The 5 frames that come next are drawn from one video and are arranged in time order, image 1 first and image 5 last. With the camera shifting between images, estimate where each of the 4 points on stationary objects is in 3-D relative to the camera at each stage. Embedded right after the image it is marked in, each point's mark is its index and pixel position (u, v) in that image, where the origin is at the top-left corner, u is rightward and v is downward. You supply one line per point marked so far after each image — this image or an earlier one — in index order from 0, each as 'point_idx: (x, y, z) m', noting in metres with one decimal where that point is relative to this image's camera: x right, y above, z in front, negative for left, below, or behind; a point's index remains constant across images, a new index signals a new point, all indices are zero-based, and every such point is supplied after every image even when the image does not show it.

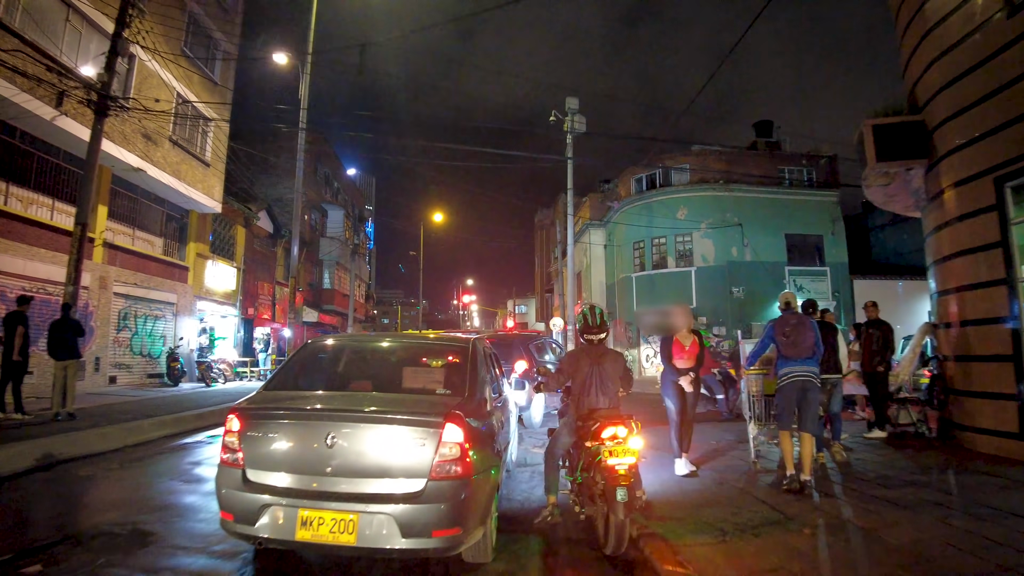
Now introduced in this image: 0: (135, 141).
0: (-9.5, +3.7, +14.0) m
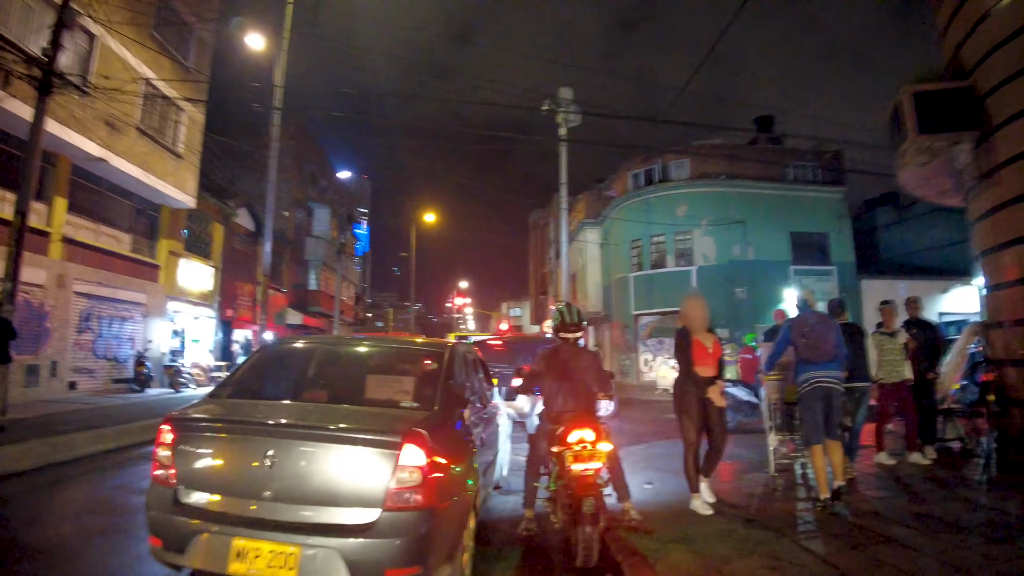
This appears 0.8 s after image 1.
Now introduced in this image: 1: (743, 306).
0: (-9.7, +3.7, +13.0) m
1: (+8.3, -0.7, +19.8) m
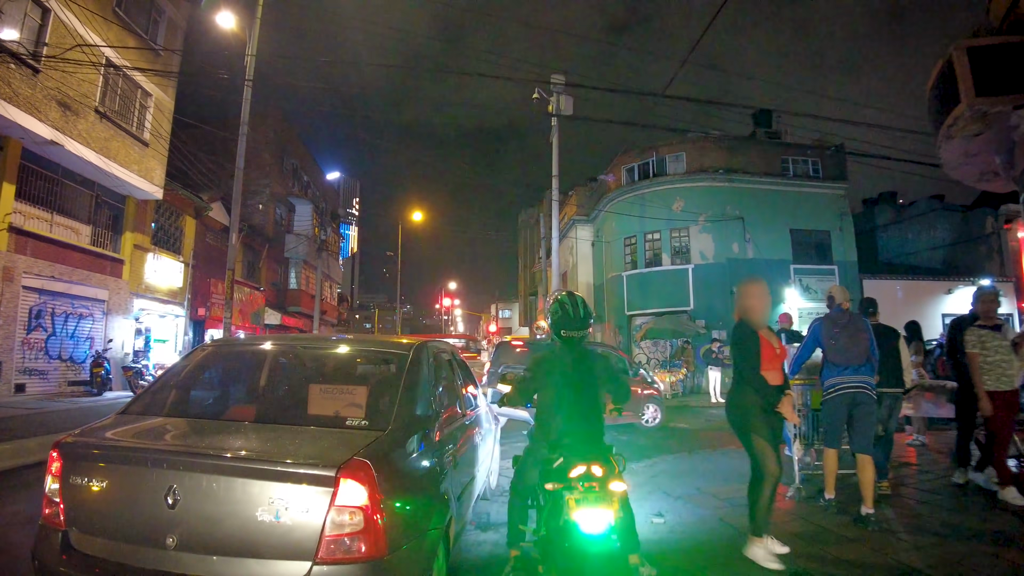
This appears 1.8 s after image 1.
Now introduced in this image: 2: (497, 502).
0: (-10.0, +3.8, +11.9) m
1: (+7.9, -0.7, +19.0) m
2: (-0.1, -2.1, +5.5) m
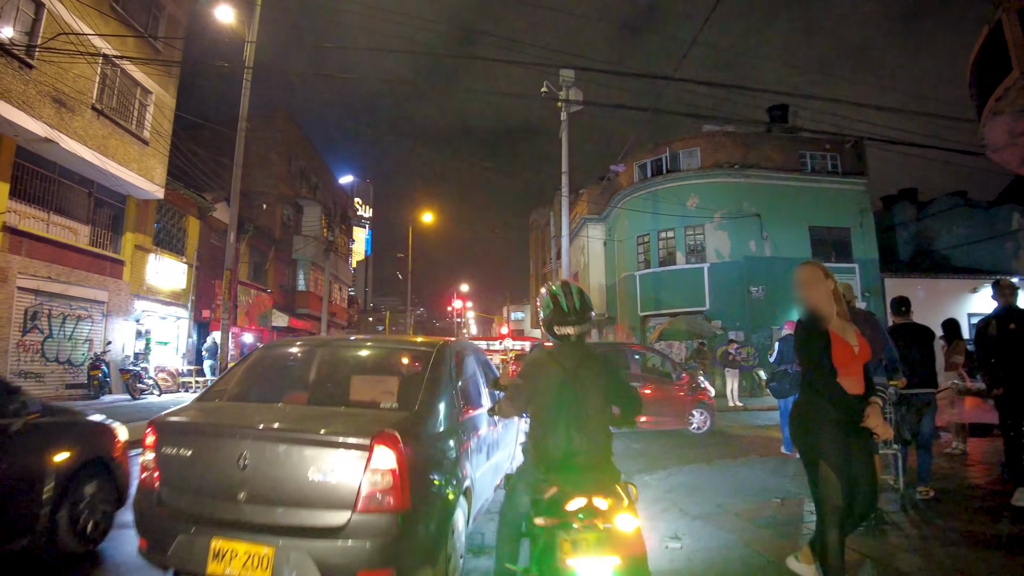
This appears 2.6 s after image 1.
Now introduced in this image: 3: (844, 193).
0: (-9.9, +3.8, +11.6) m
1: (+8.2, -0.7, +18.3) m
2: (-0.1, -2.1, +5.0) m
3: (+11.6, +3.3, +19.4) m
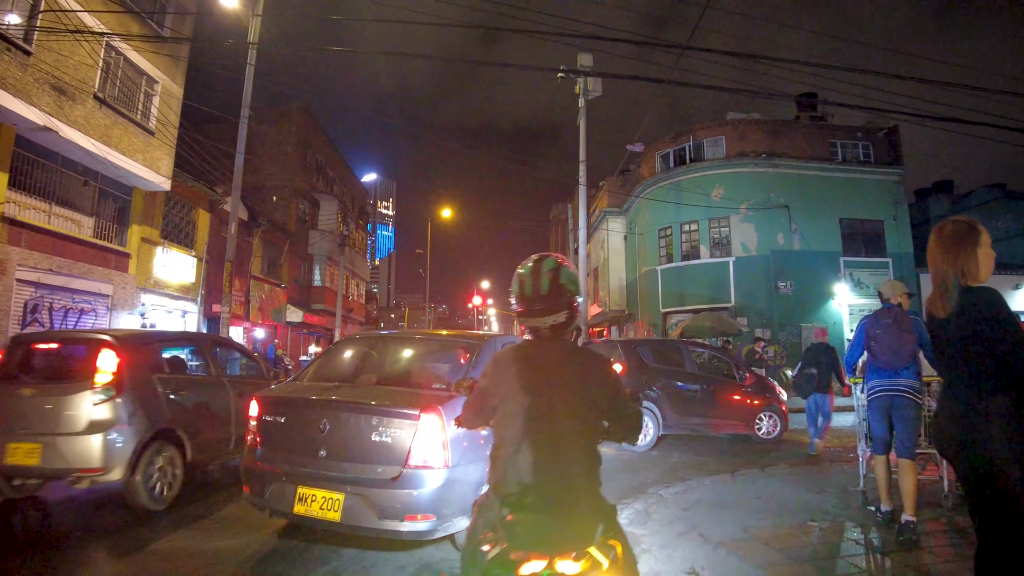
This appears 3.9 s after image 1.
0: (-9.7, +4.0, +11.3) m
1: (+8.6, -0.5, +17.3) m
2: (-0.2, -2.0, +4.3) m
3: (+12.1, +3.5, +18.2) m
